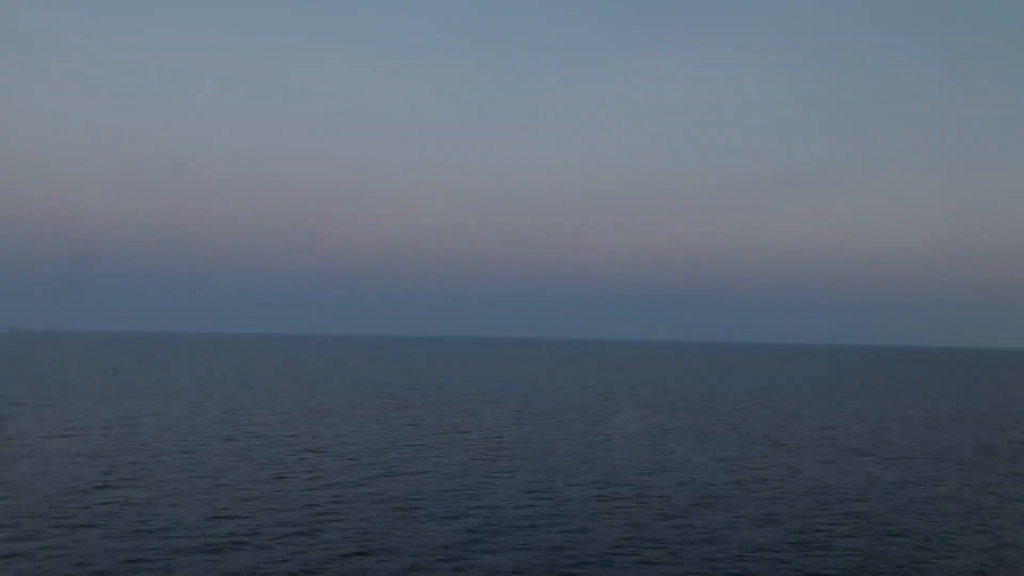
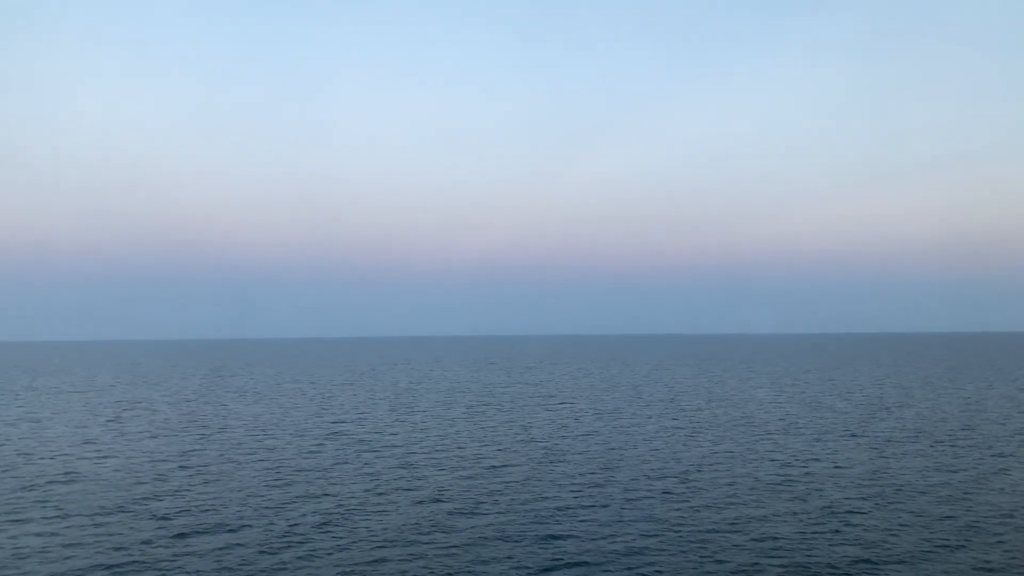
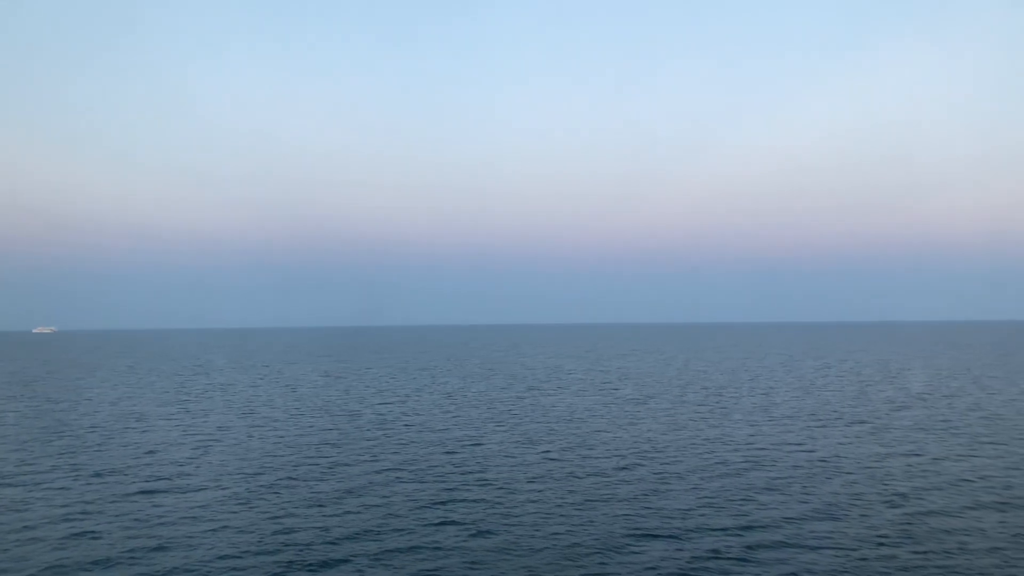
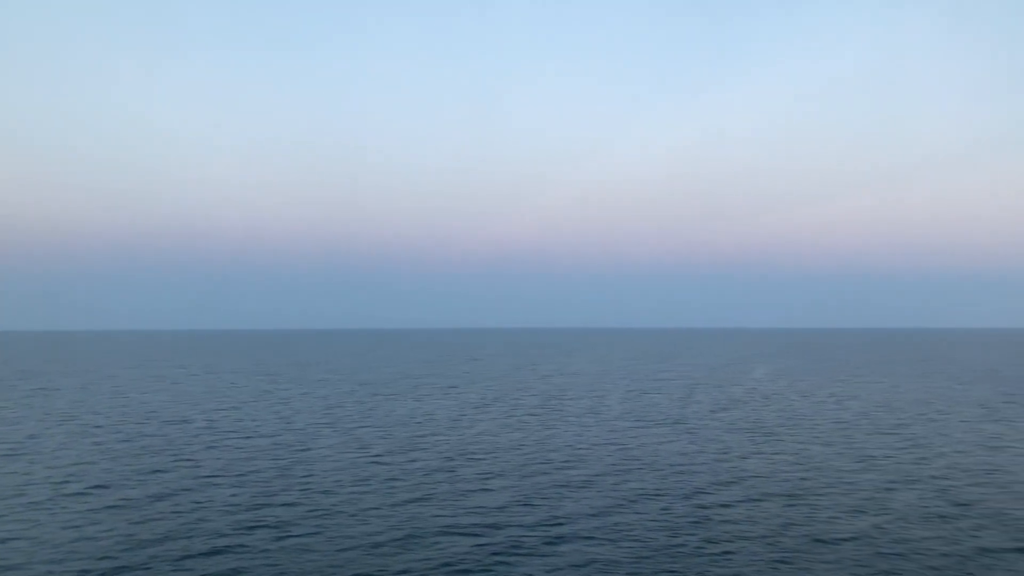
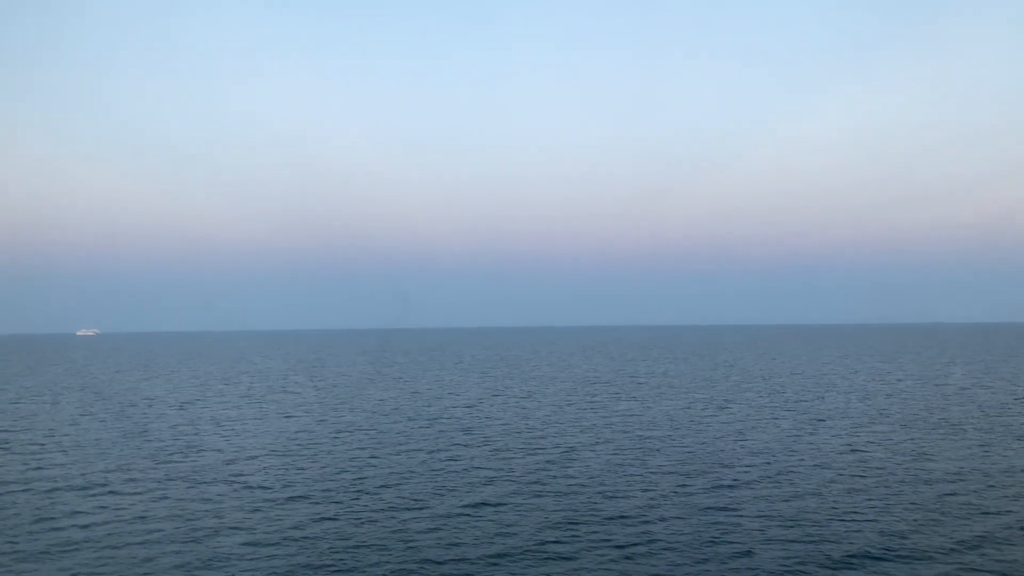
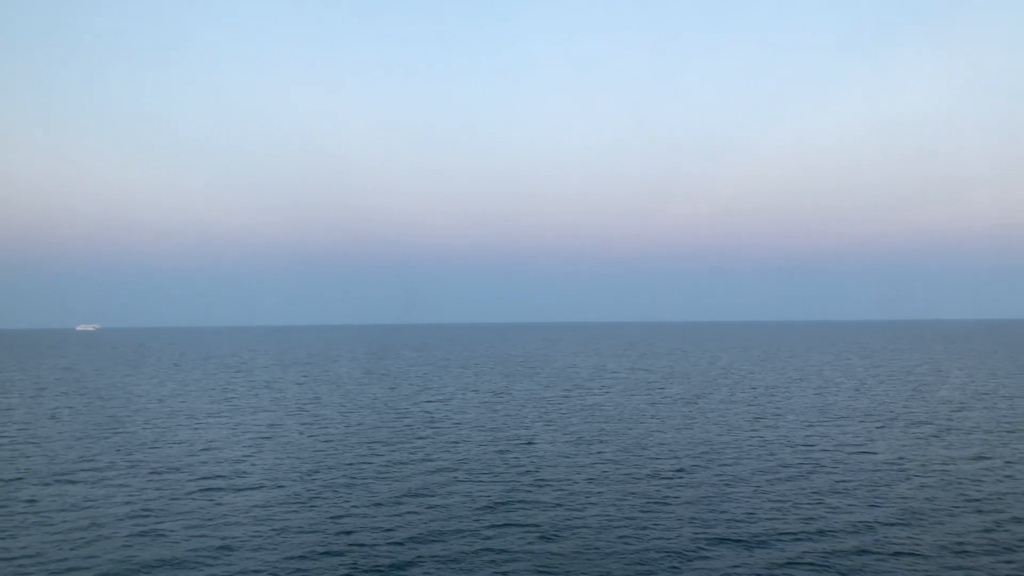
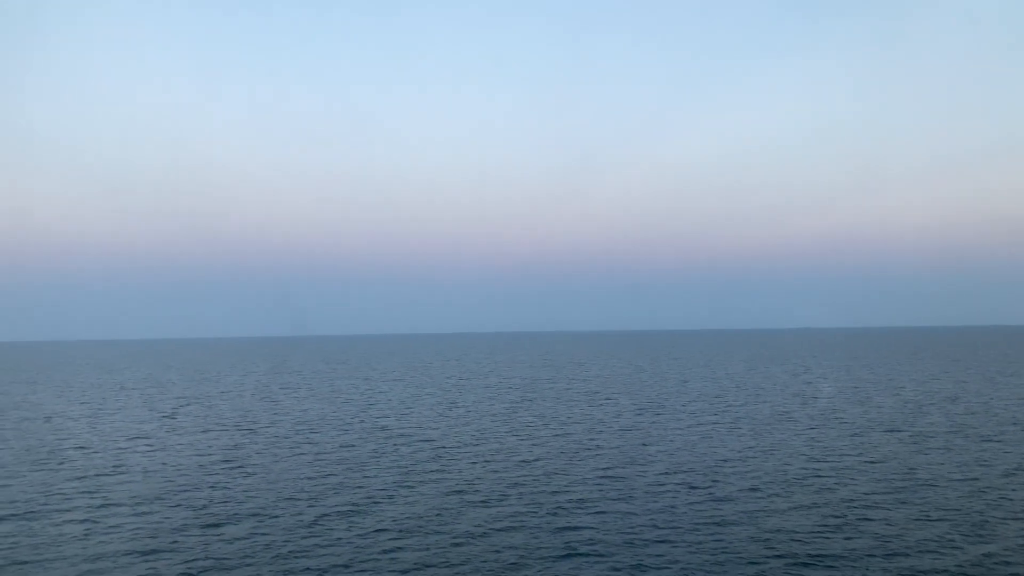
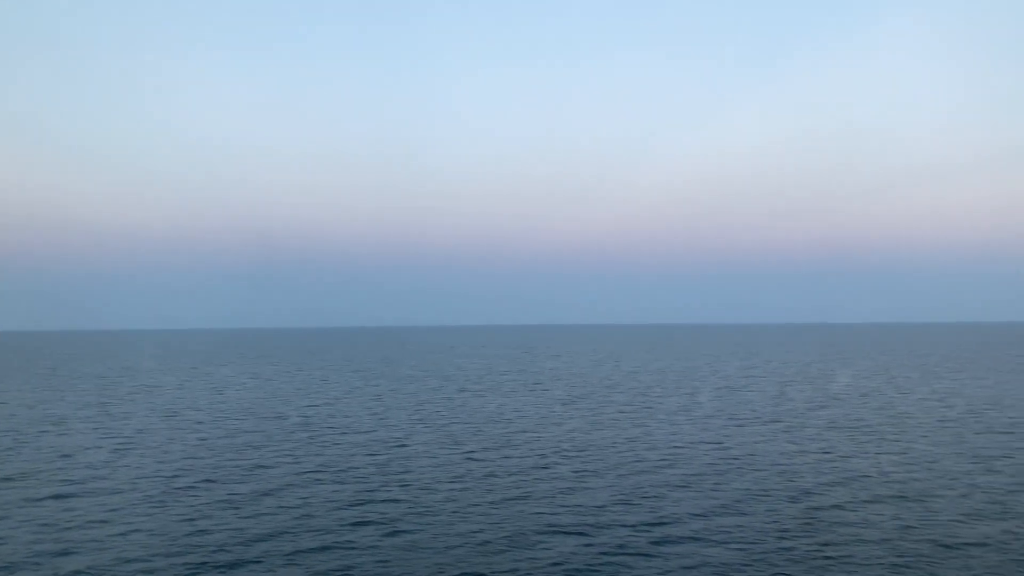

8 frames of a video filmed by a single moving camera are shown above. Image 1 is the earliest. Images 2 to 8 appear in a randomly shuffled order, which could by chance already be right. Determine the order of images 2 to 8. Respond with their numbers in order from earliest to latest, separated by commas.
2, 7, 5, 6, 3, 8, 4
